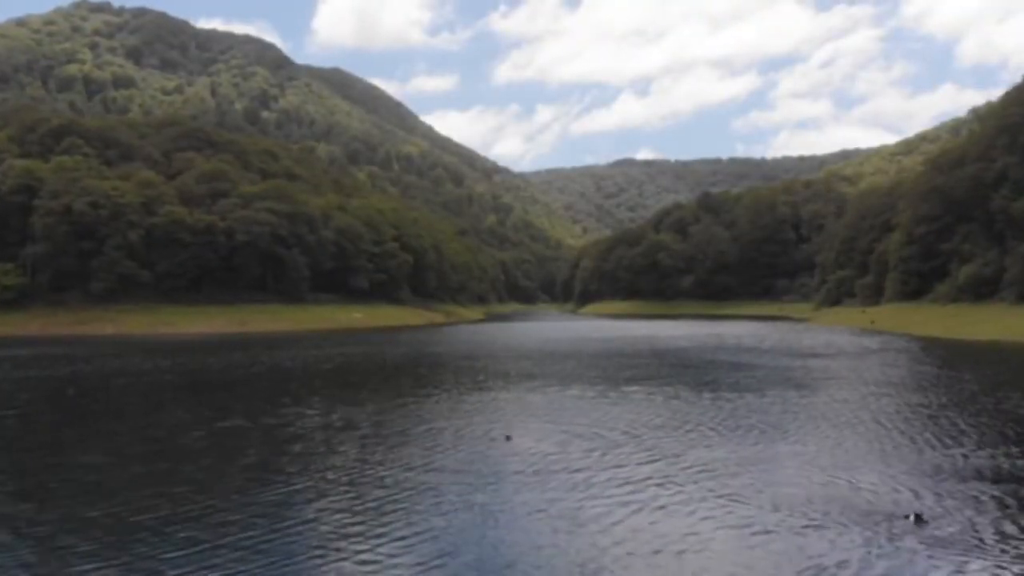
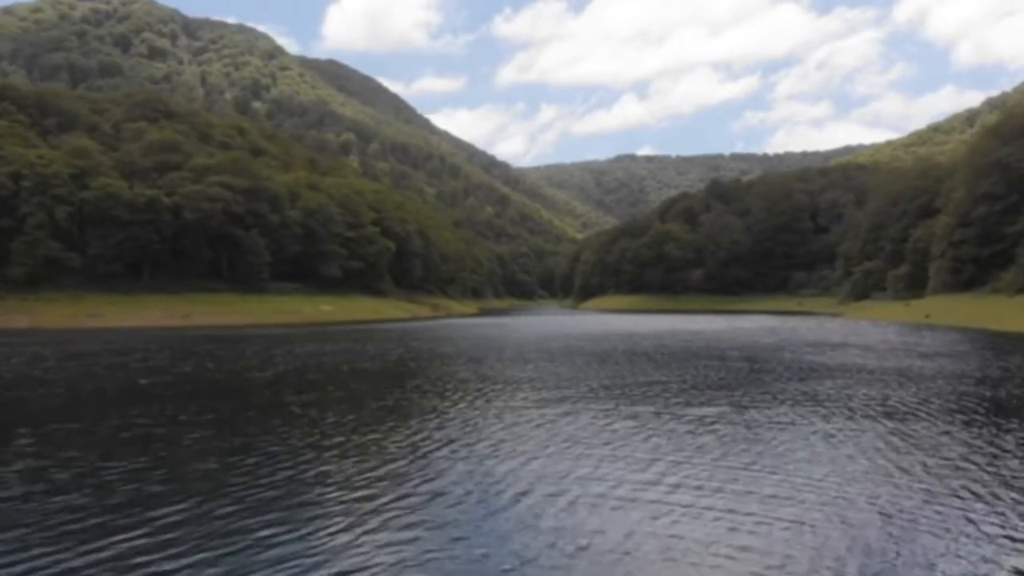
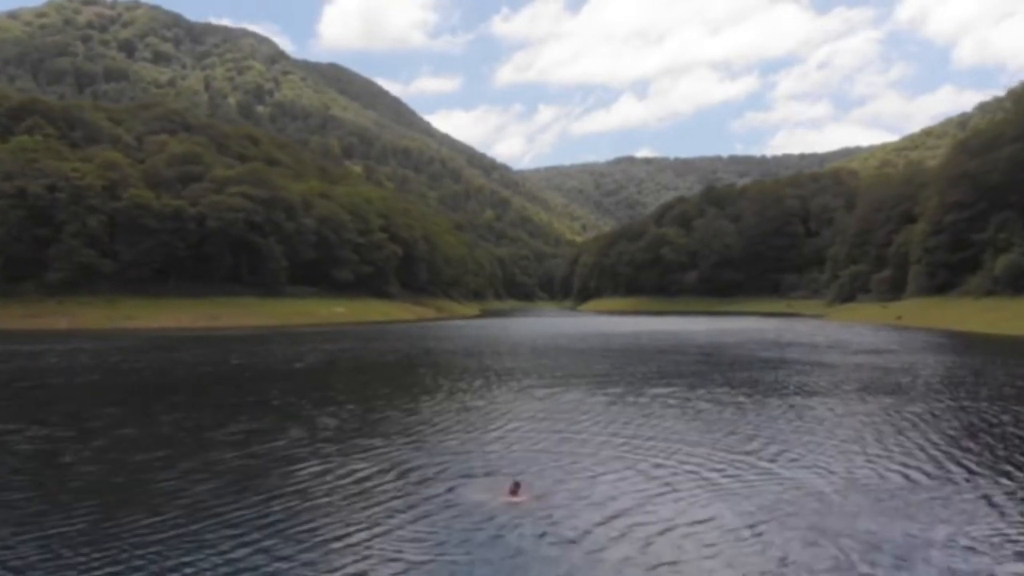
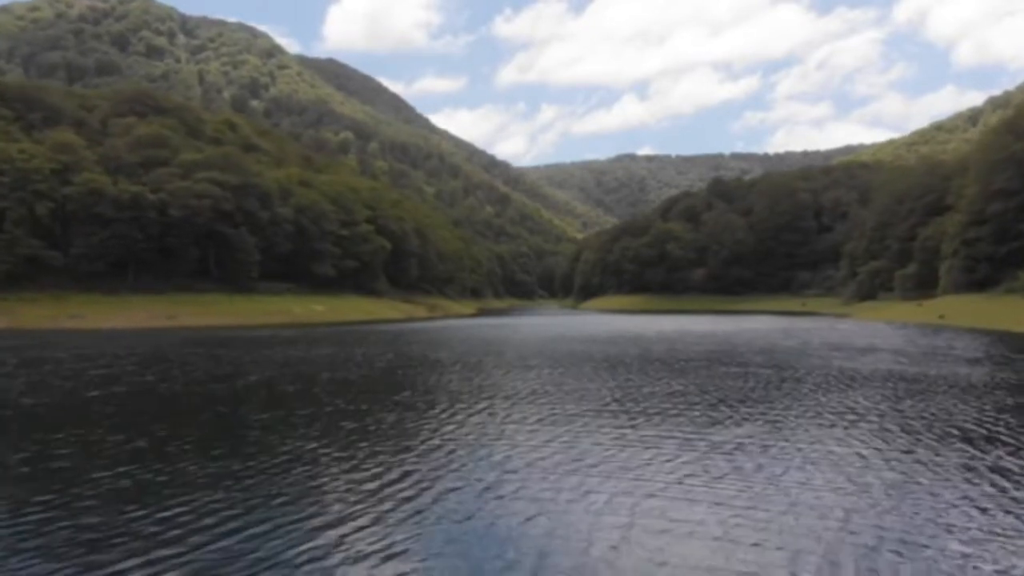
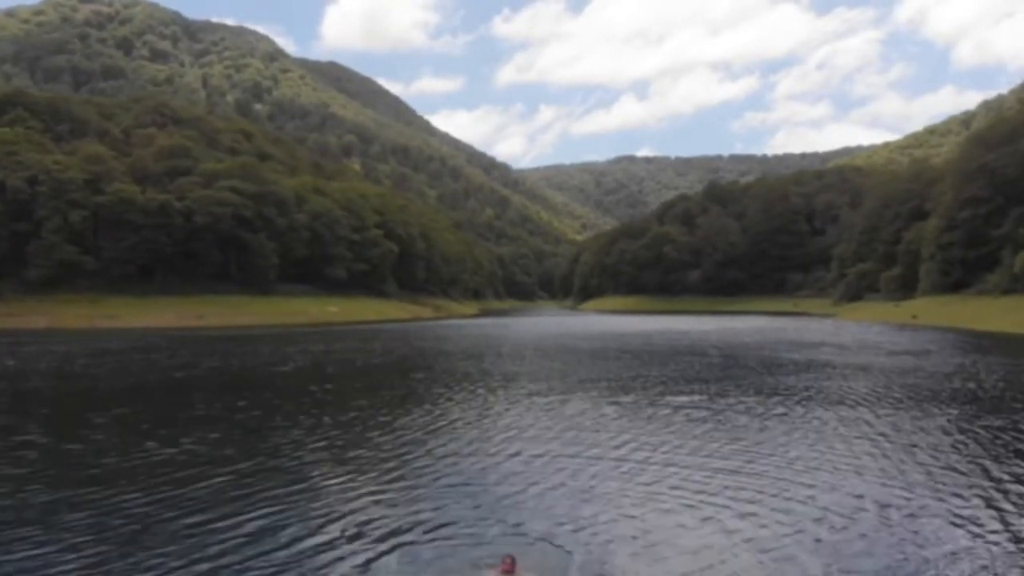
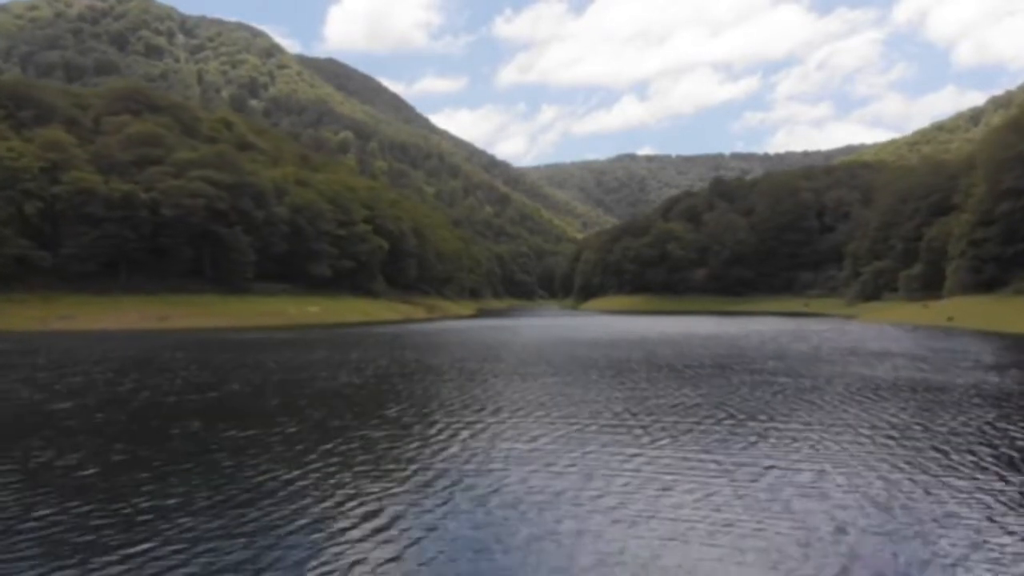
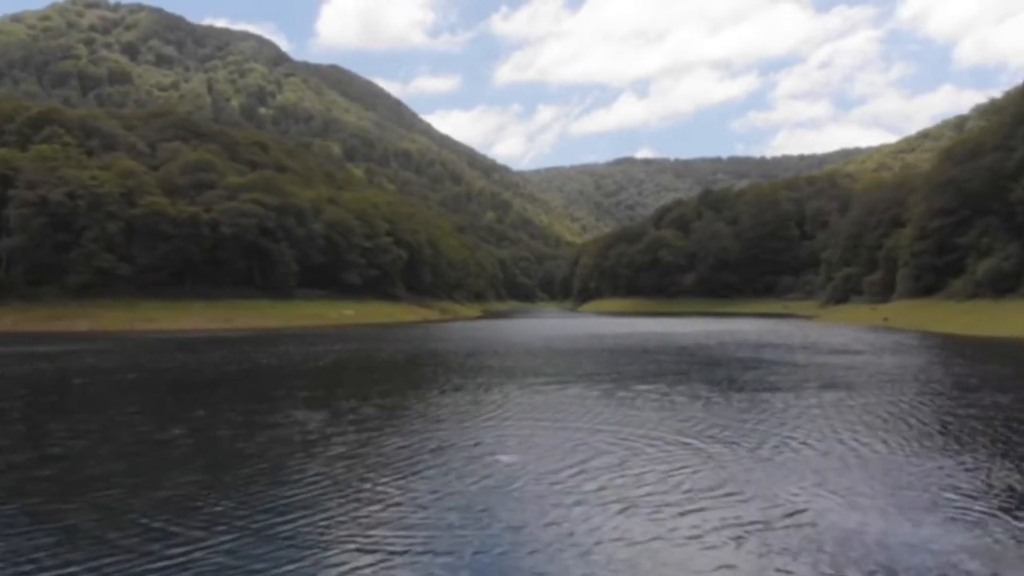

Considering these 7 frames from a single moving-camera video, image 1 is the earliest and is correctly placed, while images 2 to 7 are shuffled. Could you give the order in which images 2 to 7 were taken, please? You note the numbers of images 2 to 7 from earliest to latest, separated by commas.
7, 3, 5, 2, 4, 6
